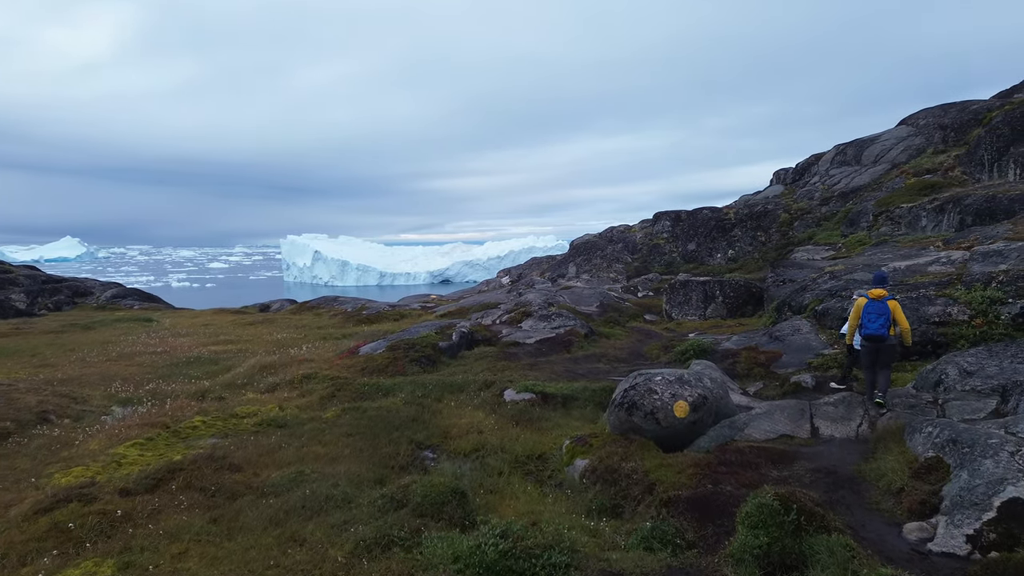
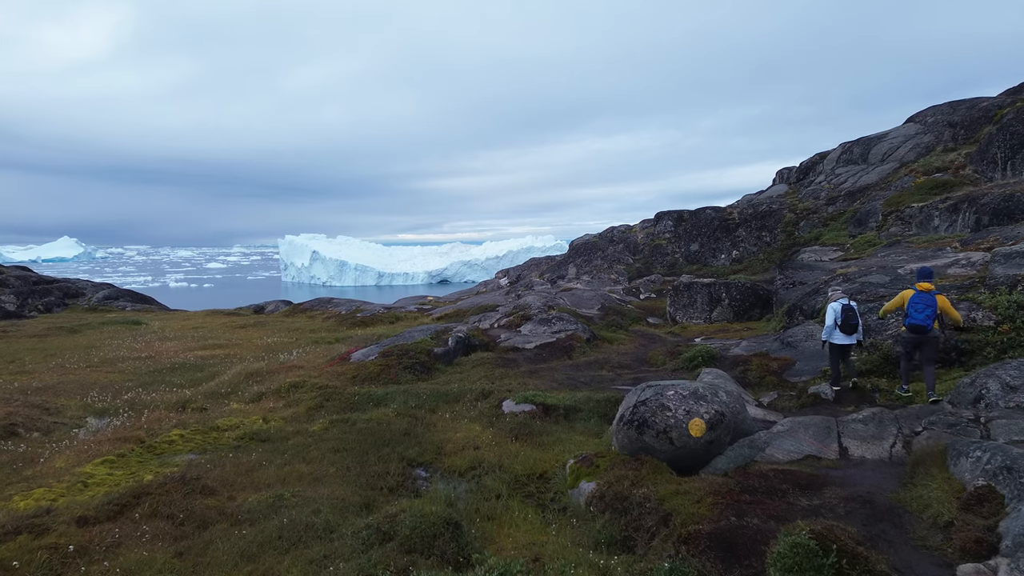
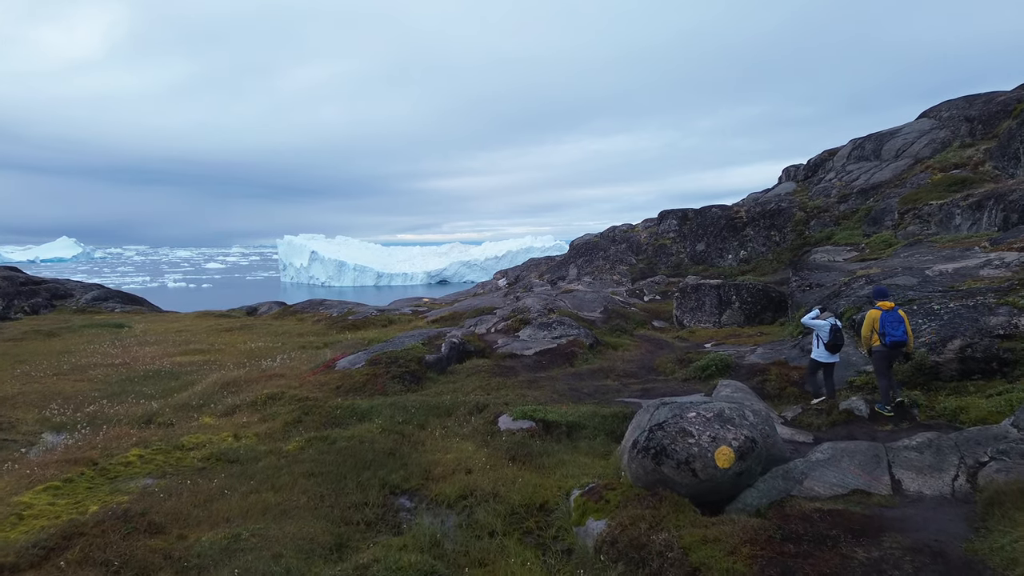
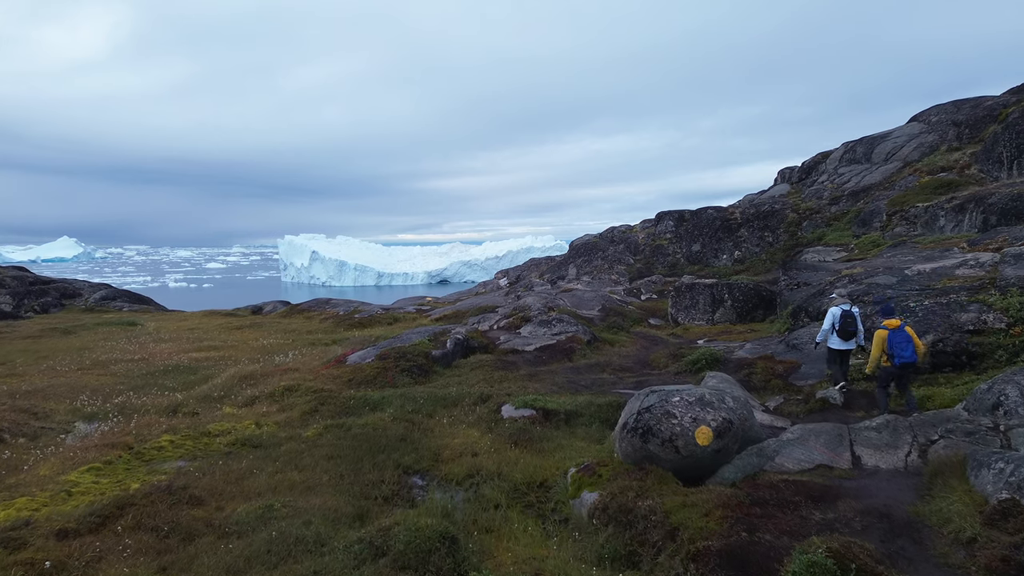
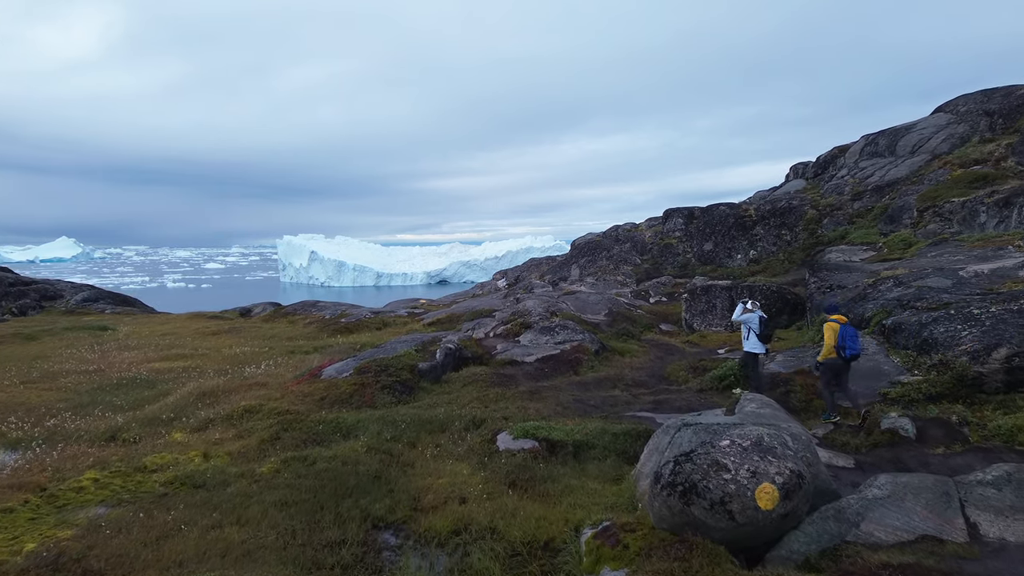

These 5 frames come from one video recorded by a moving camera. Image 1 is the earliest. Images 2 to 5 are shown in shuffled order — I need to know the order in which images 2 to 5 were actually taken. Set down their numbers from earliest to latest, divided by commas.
2, 4, 3, 5
